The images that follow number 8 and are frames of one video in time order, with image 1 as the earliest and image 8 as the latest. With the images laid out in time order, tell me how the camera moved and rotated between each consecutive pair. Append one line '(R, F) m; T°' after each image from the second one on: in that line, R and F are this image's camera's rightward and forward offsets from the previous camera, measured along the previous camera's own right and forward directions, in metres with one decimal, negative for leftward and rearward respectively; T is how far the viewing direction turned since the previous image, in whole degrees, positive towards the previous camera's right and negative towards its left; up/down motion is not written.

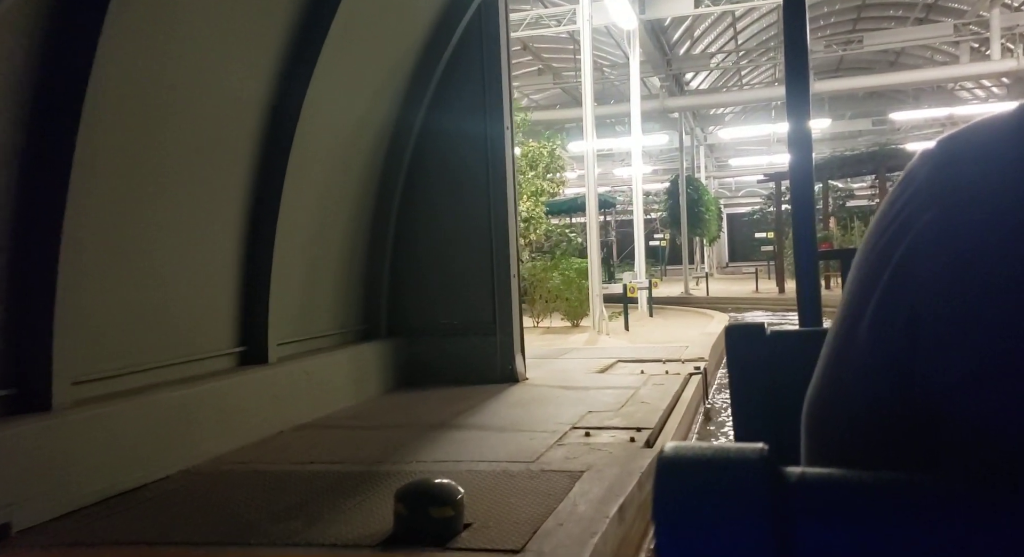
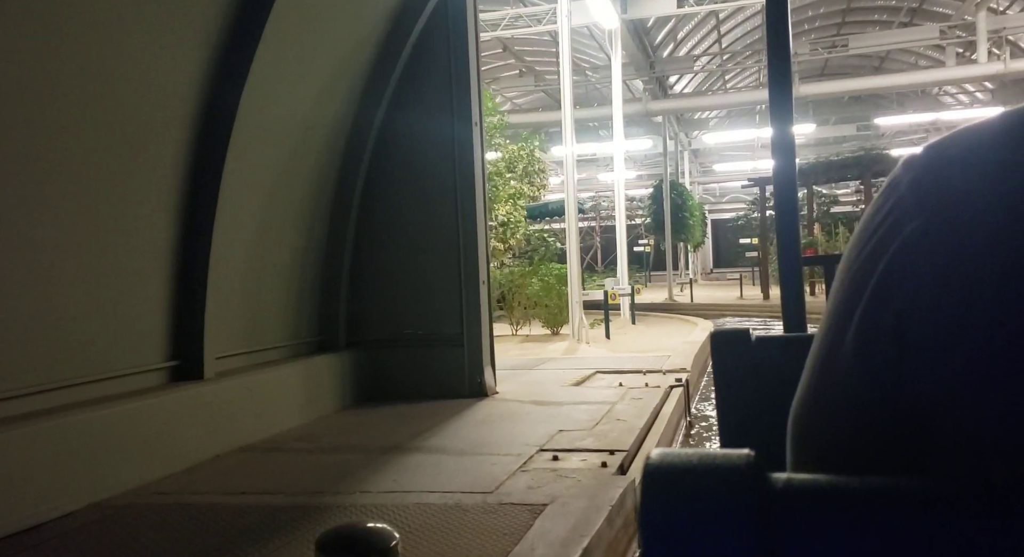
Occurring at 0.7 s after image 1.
(+0.1, +0.3) m; +1°
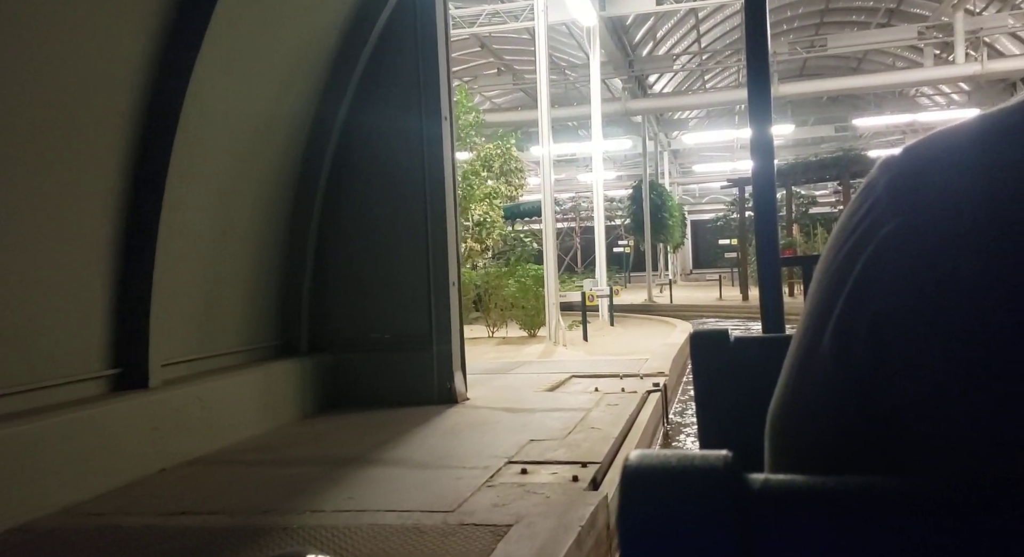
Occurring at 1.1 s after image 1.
(0.0, +0.2) m; +1°
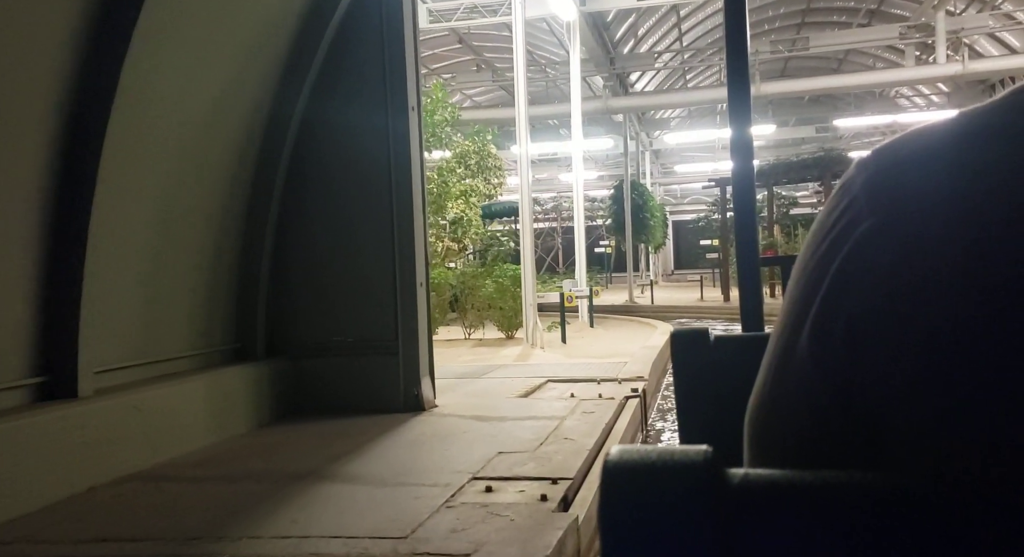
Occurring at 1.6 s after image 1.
(+0.1, +0.2) m; +1°
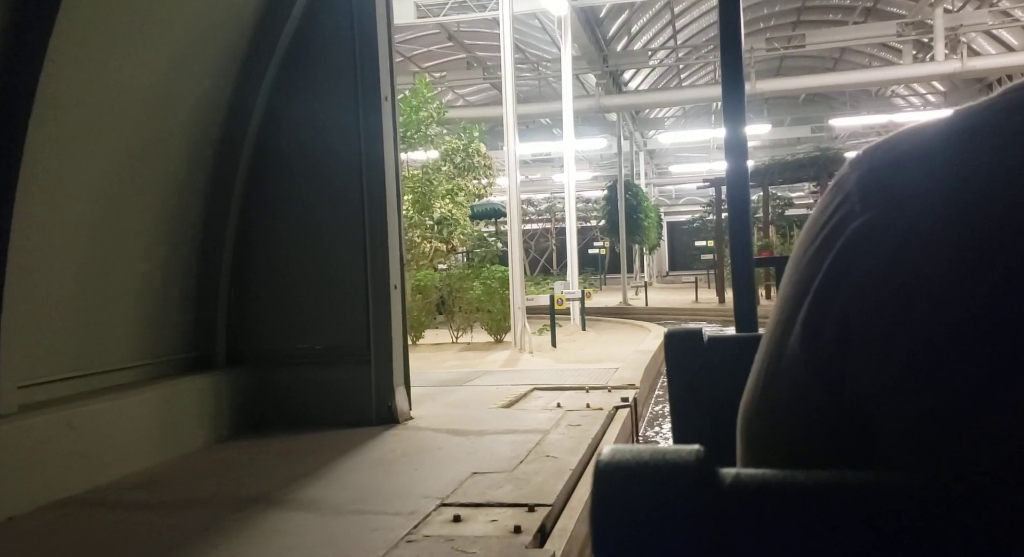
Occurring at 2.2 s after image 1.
(+0.1, +0.3) m; 0°
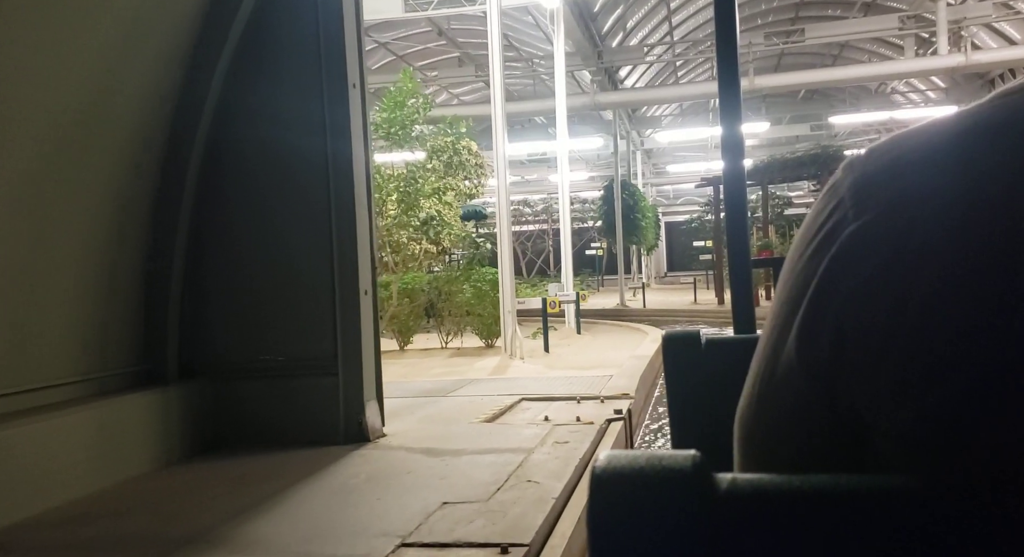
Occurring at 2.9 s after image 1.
(+0.1, +0.3) m; 0°
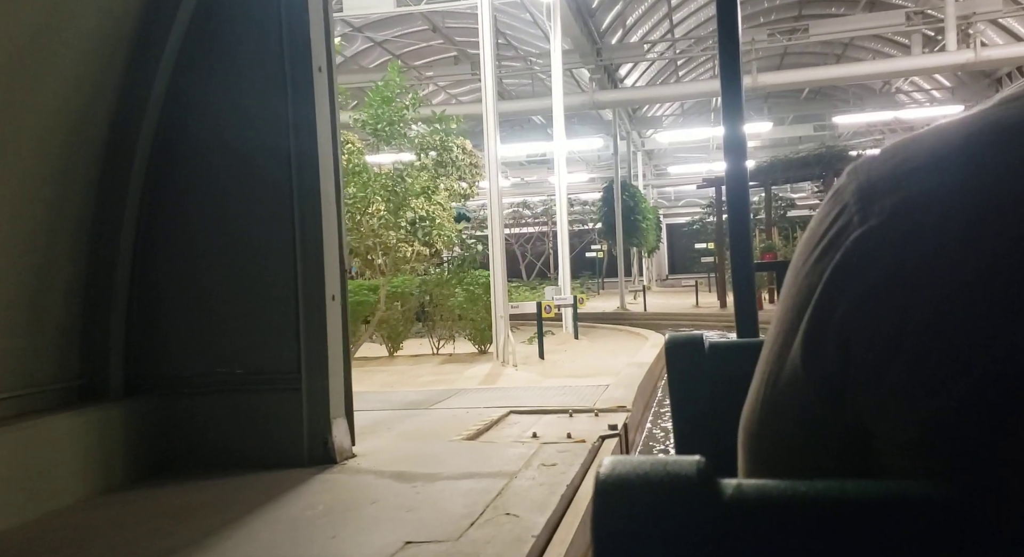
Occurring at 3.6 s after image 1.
(+0.1, +0.3) m; 0°
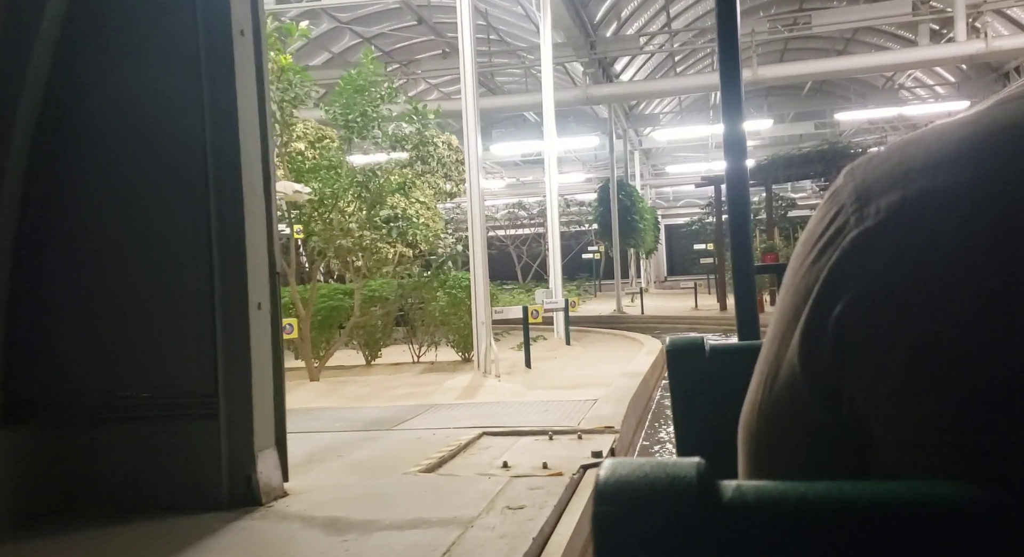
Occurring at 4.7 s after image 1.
(+0.1, +0.5) m; 0°
